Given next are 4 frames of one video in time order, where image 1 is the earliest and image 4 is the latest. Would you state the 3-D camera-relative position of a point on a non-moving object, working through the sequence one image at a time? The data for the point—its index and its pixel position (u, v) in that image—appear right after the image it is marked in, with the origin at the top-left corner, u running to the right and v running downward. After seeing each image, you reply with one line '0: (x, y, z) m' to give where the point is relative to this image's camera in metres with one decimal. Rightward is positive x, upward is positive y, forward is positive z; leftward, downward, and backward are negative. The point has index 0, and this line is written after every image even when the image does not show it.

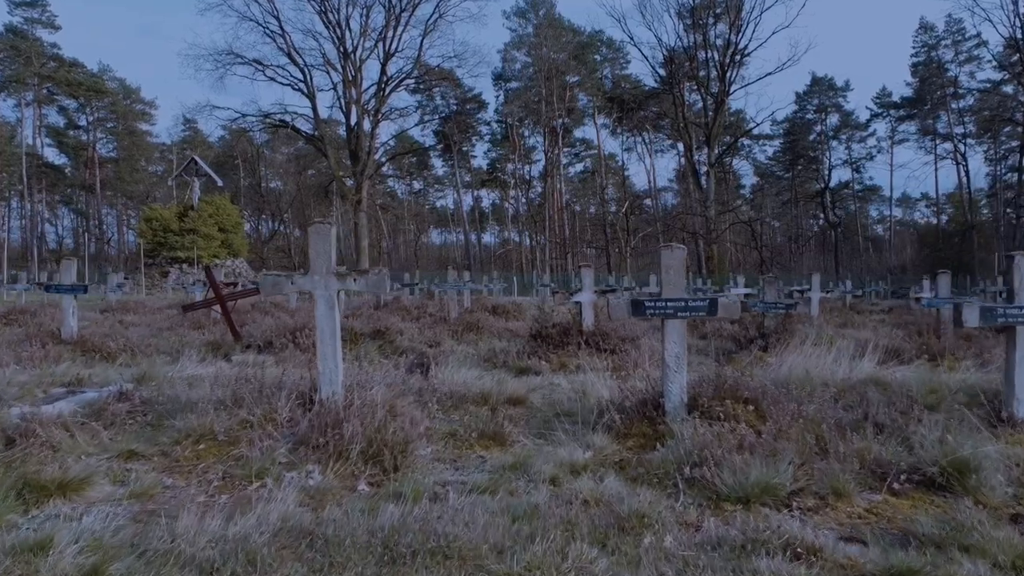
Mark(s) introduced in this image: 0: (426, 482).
0: (-0.4, -0.9, +4.0) m
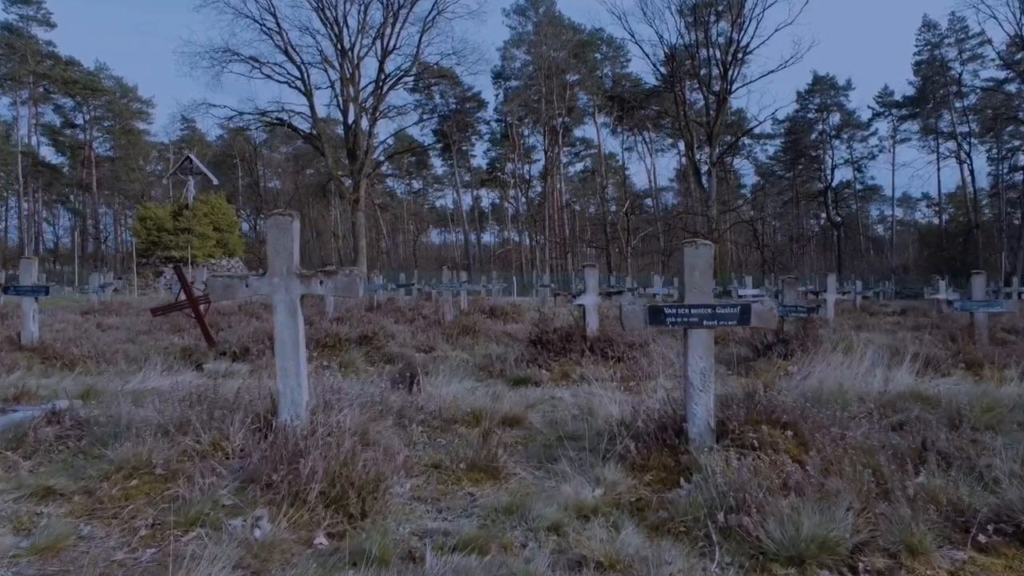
0: (-0.4, -1.0, +3.2) m
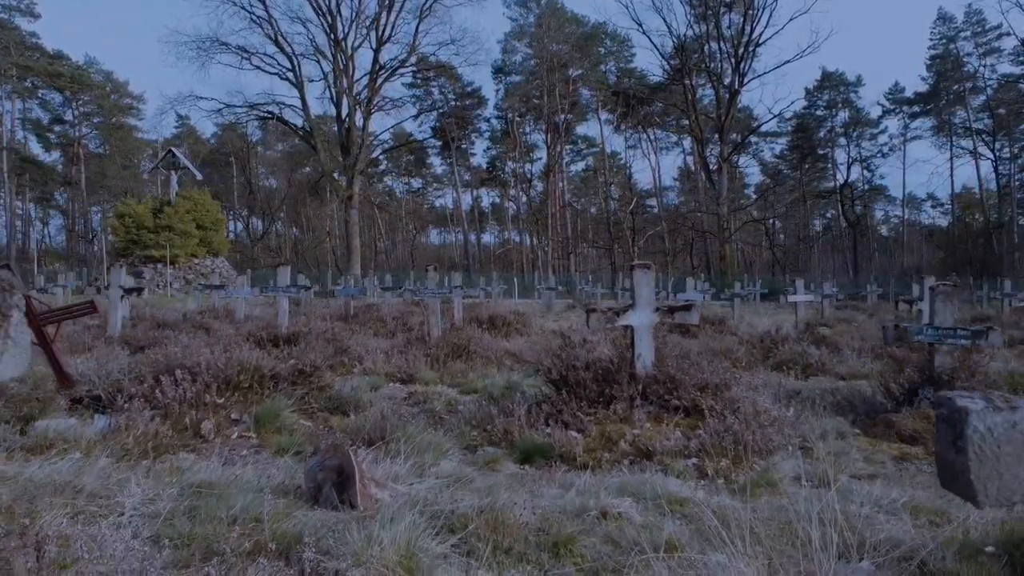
0: (-0.4, -1.0, +0.2) m
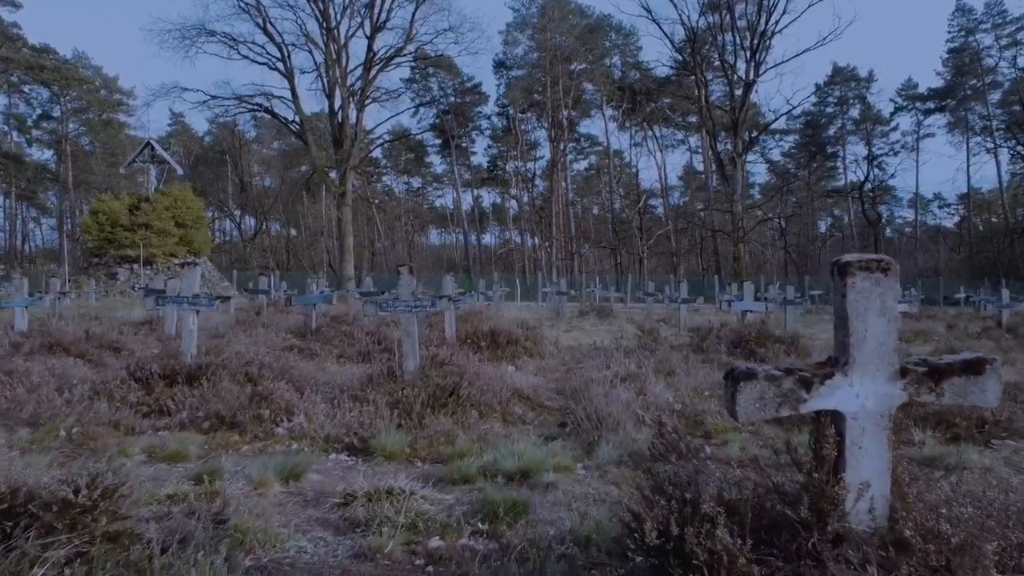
0: (-0.3, -1.1, -3.1) m
